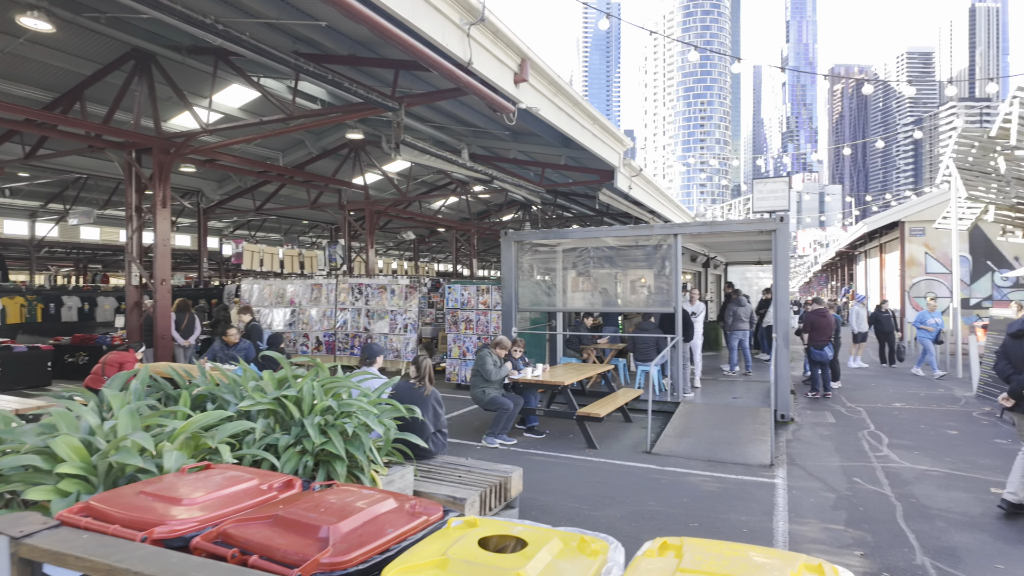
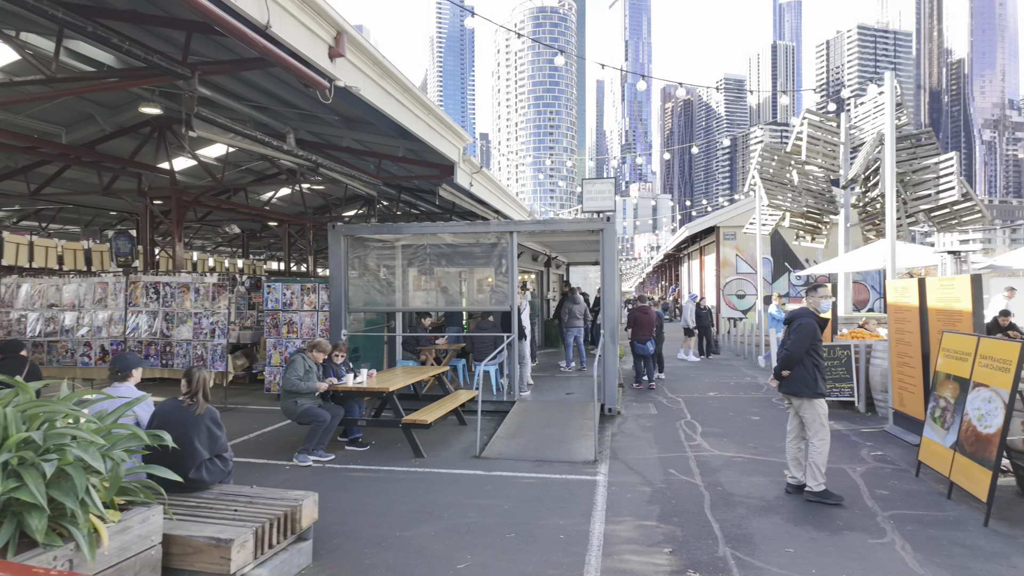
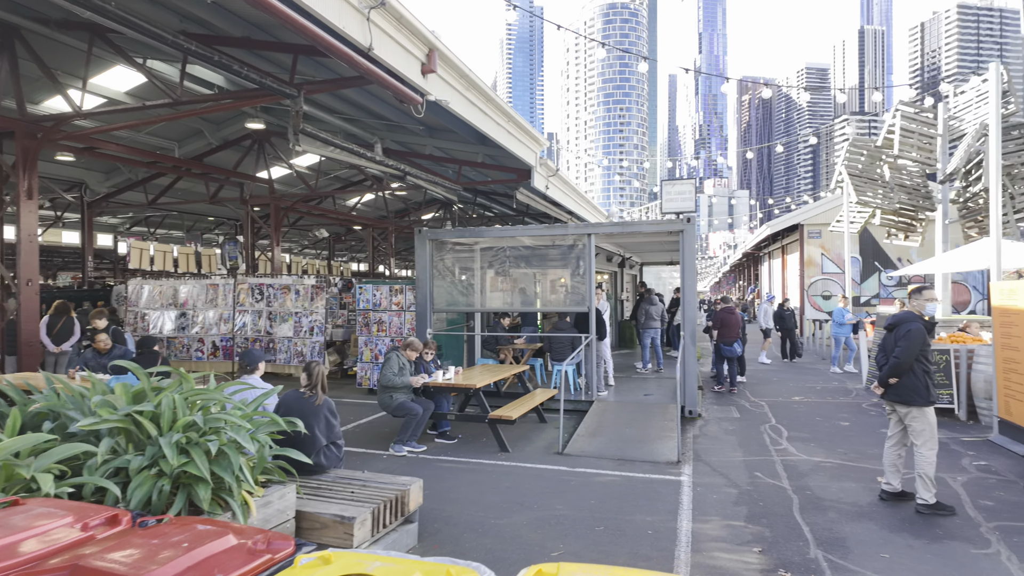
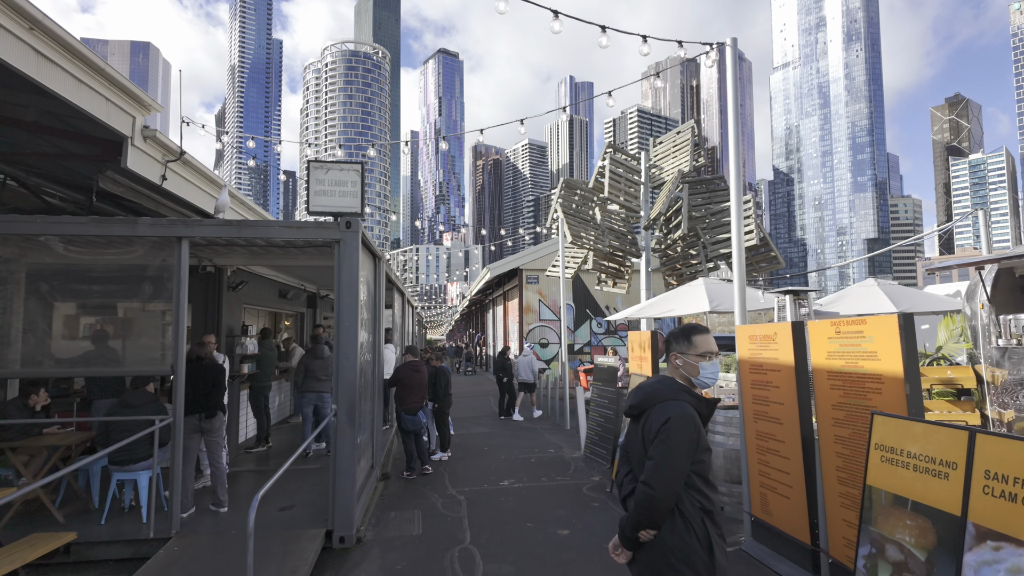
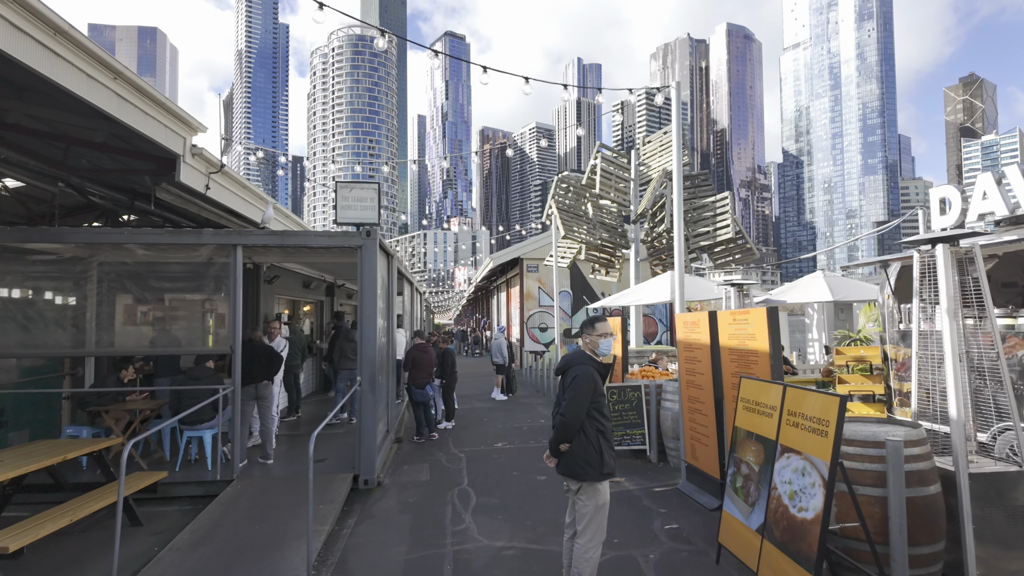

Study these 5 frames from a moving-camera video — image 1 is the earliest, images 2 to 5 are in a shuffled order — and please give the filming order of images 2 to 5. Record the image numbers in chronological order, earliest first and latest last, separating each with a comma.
3, 2, 5, 4
